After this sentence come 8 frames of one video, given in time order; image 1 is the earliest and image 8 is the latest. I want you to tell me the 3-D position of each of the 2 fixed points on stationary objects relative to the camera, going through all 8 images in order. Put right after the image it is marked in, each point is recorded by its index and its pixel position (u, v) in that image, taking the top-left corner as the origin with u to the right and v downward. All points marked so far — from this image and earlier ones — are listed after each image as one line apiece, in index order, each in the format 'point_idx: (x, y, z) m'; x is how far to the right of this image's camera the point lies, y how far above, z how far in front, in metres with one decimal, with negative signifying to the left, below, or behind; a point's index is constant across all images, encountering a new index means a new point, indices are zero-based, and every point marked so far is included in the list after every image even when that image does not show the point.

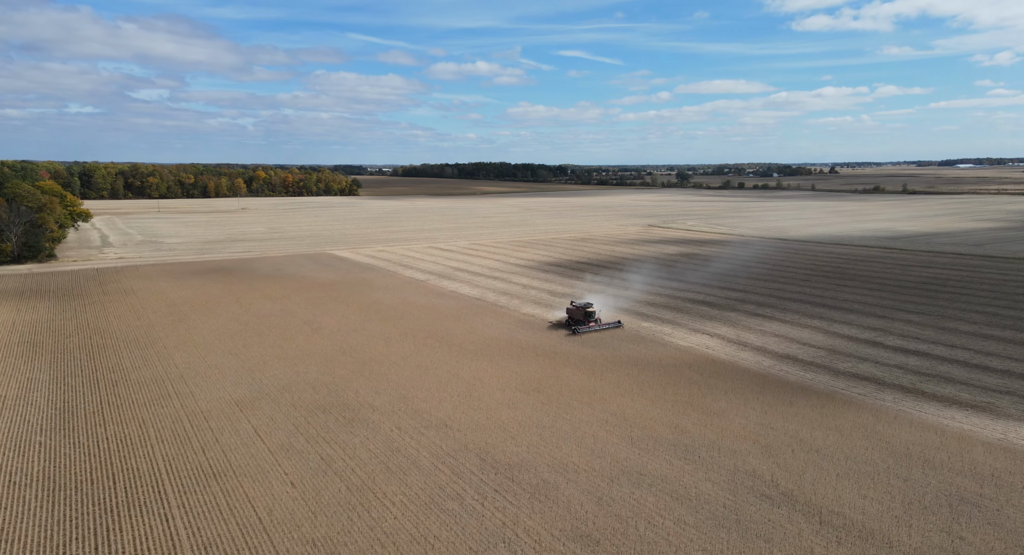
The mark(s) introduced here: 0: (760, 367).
0: (+7.5, -2.7, +19.7) m
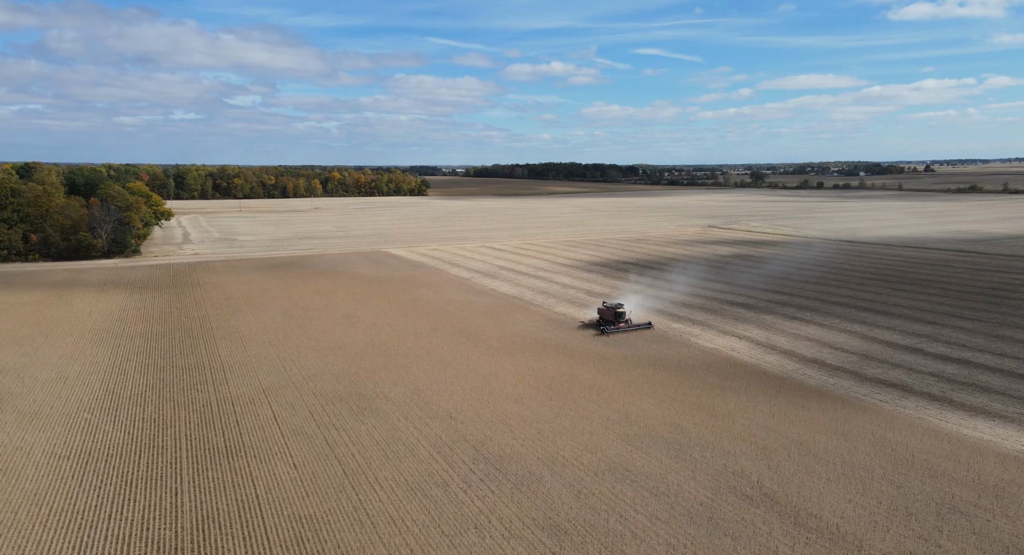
0: (+8.0, -2.7, +19.3) m
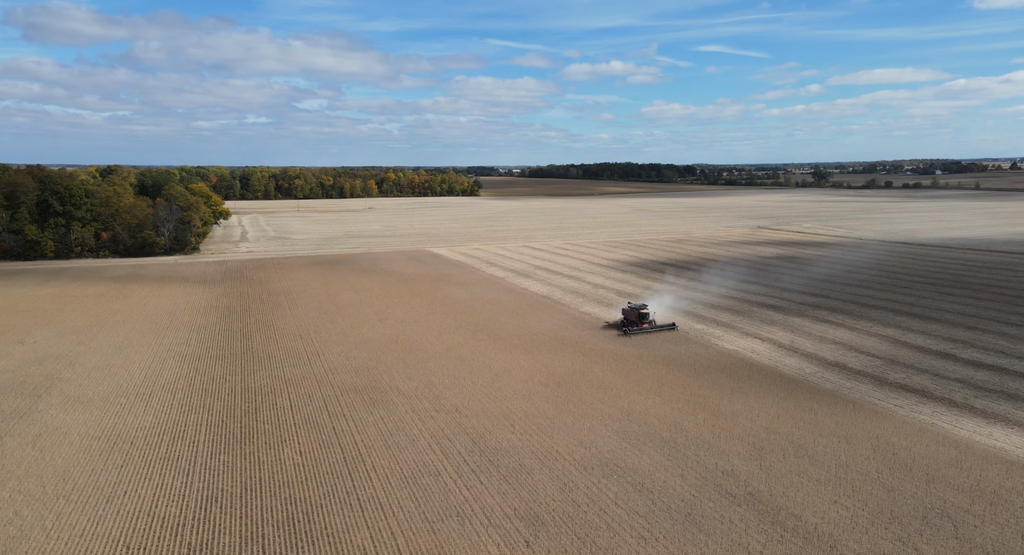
0: (+8.4, -2.7, +19.0) m
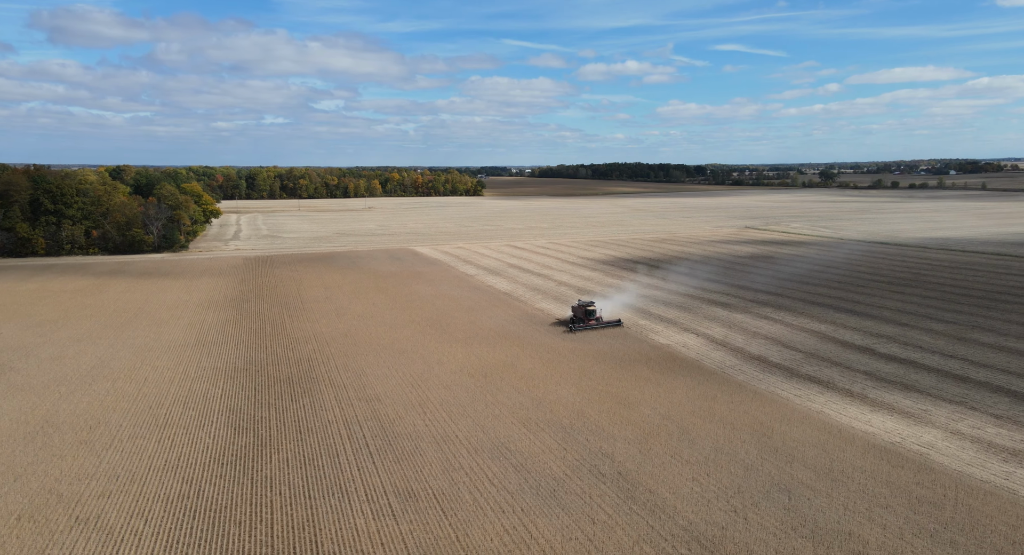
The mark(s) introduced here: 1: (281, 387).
0: (+6.3, -2.6, +19.8) m
1: (-6.3, -3.0, +17.9) m
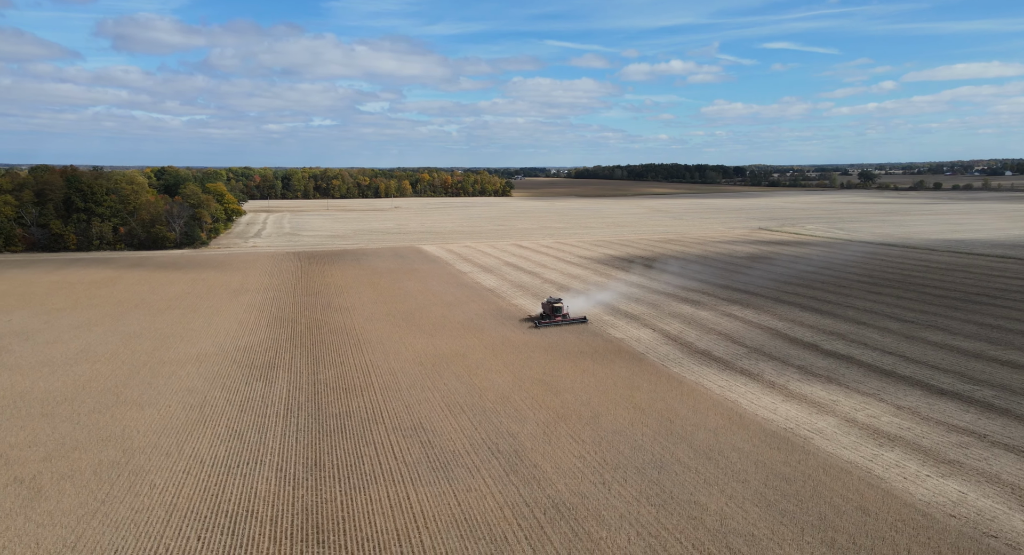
0: (+4.7, -2.5, +20.6) m
1: (-7.9, -2.8, +19.2) m
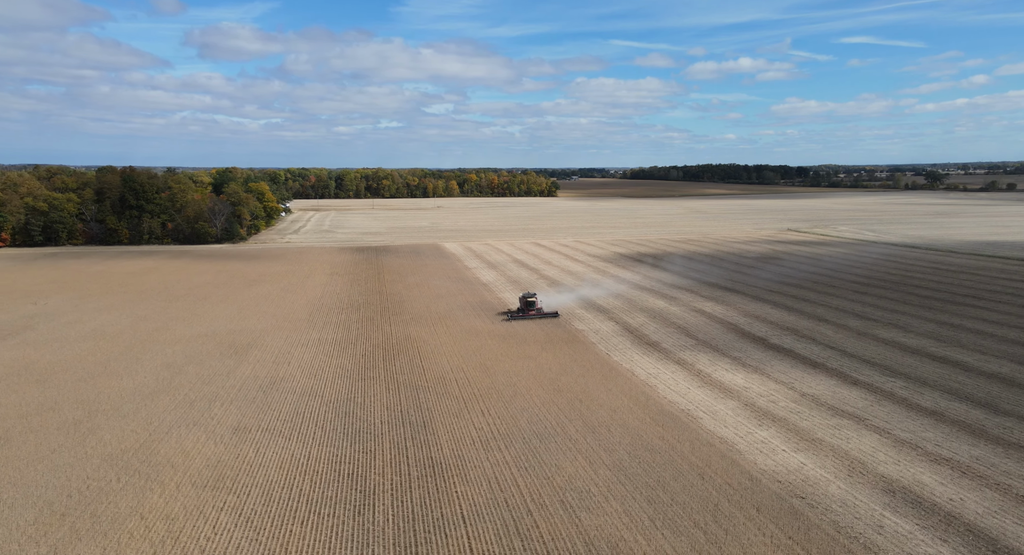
0: (+3.3, -2.3, +21.8) m
1: (-9.5, -2.4, +21.2) m
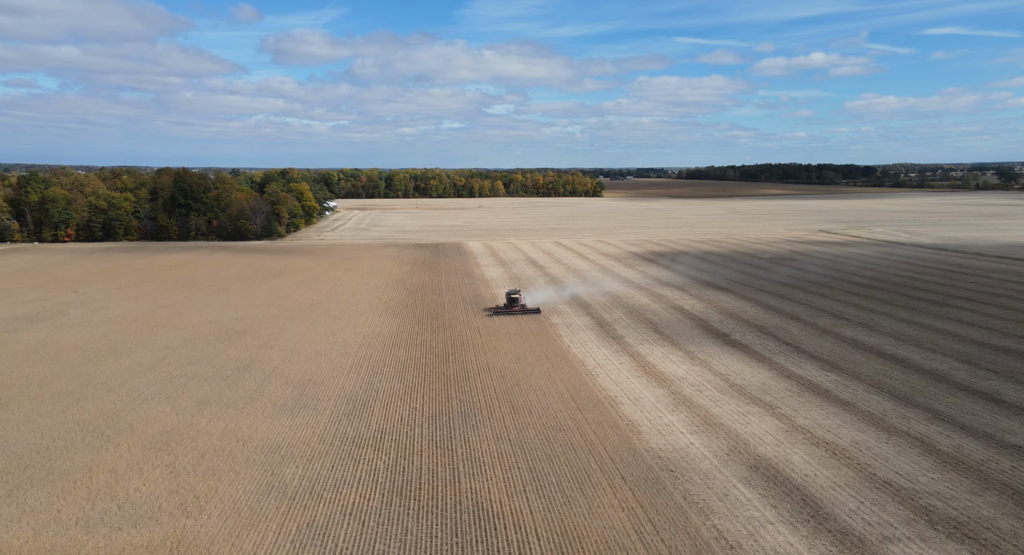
0: (+2.3, -2.2, +22.9) m
1: (-10.5, -2.1, +23.1) m
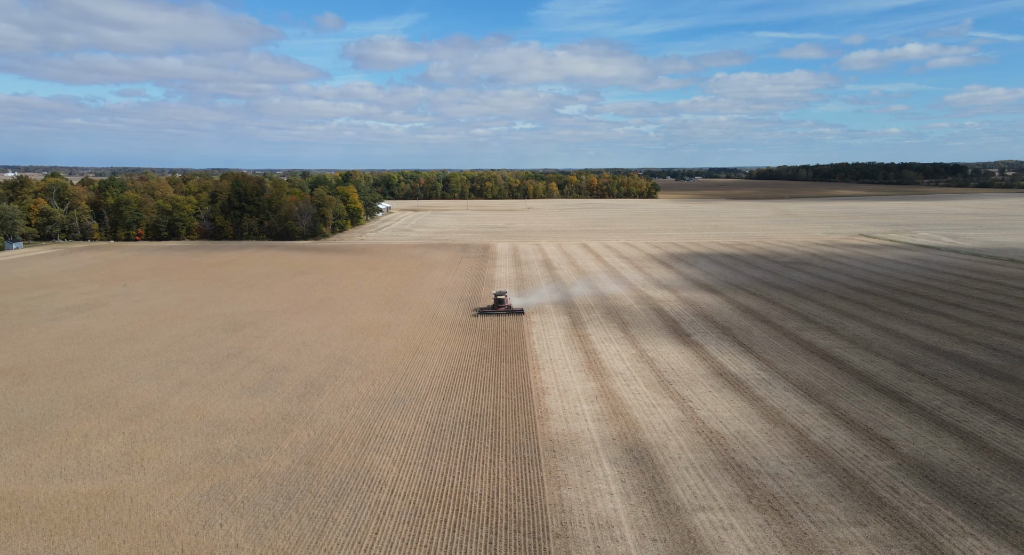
0: (+1.2, -2.2, +24.4) m
1: (-11.5, -2.0, +25.6) m
